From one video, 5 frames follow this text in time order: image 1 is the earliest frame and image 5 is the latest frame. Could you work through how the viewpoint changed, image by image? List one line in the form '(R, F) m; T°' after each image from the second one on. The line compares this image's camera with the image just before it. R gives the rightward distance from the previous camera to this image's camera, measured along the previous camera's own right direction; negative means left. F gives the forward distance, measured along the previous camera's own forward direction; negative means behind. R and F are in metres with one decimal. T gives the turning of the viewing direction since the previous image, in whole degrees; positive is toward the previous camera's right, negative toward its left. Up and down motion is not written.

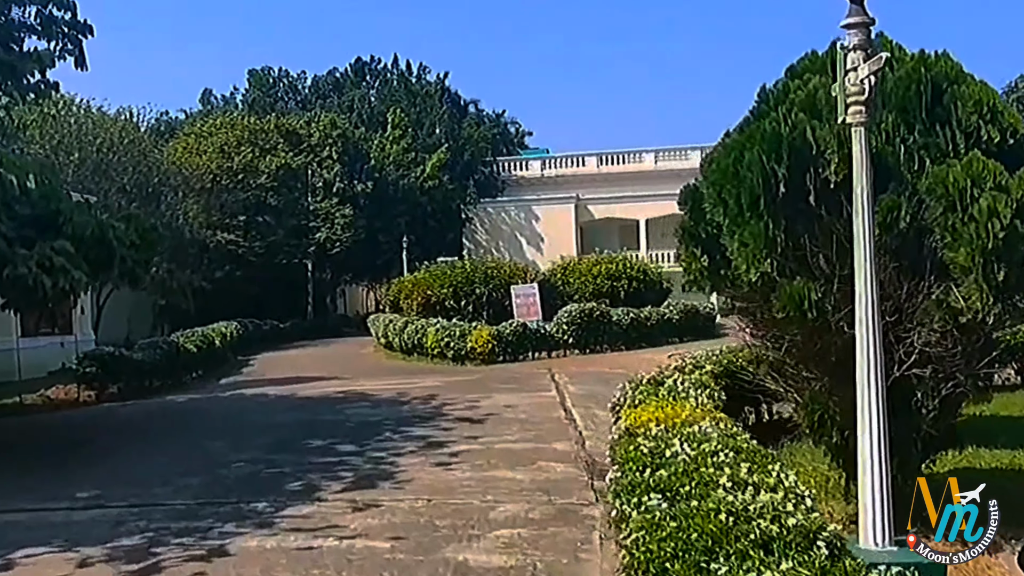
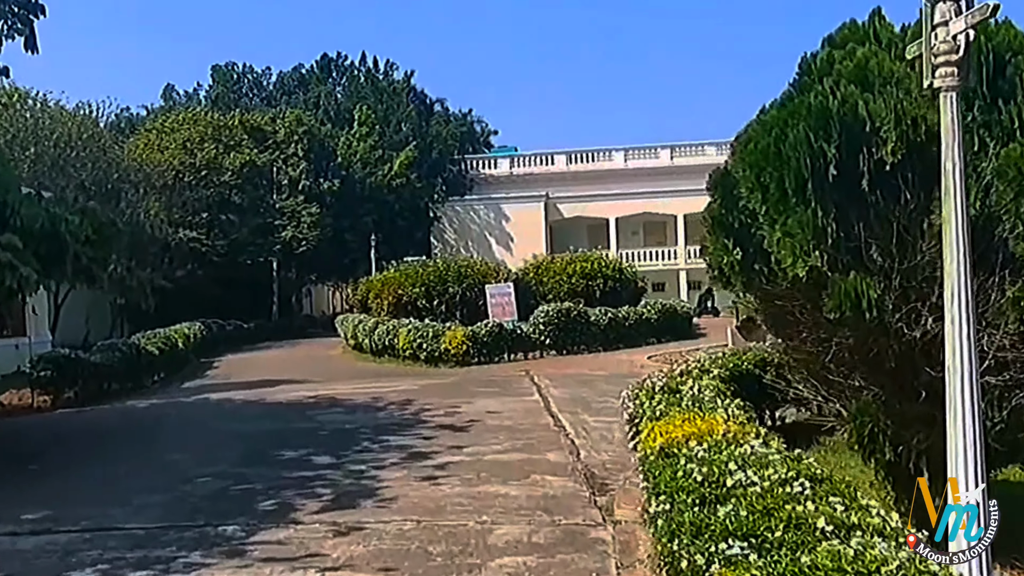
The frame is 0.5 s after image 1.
(-0.2, +0.7) m; +2°
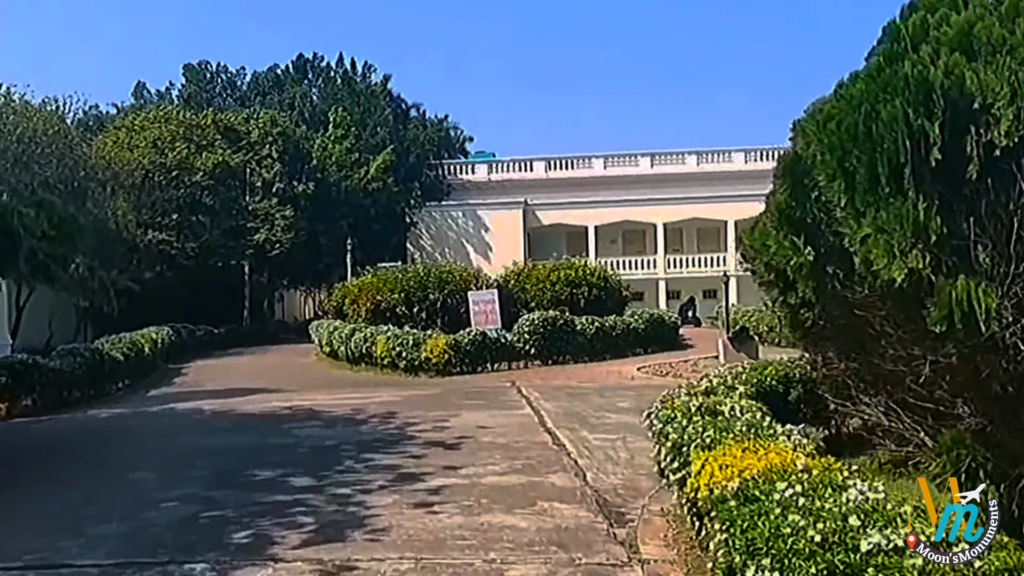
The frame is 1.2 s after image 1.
(-0.2, +0.9) m; +1°
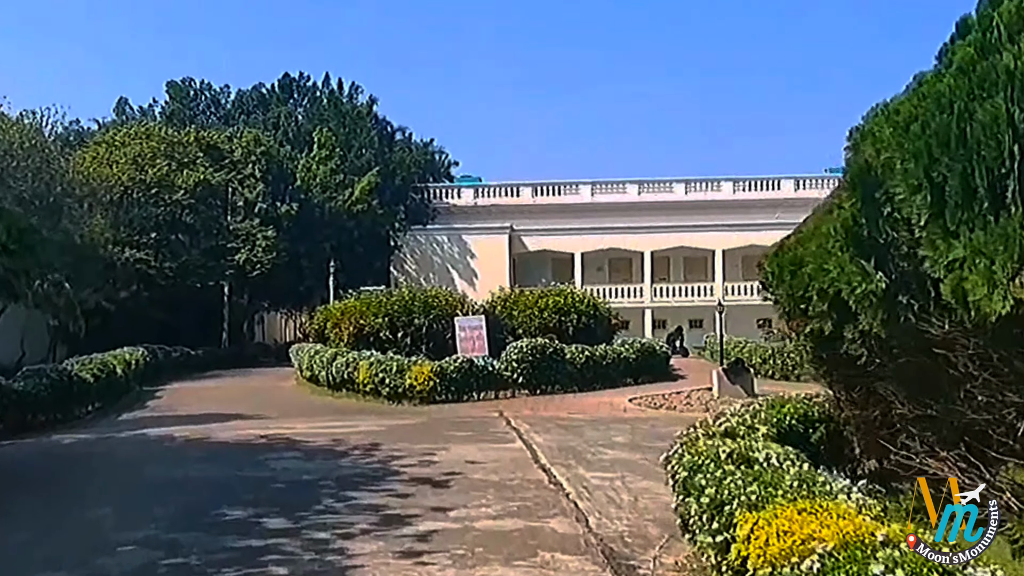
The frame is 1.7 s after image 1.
(-0.1, +0.7) m; +1°
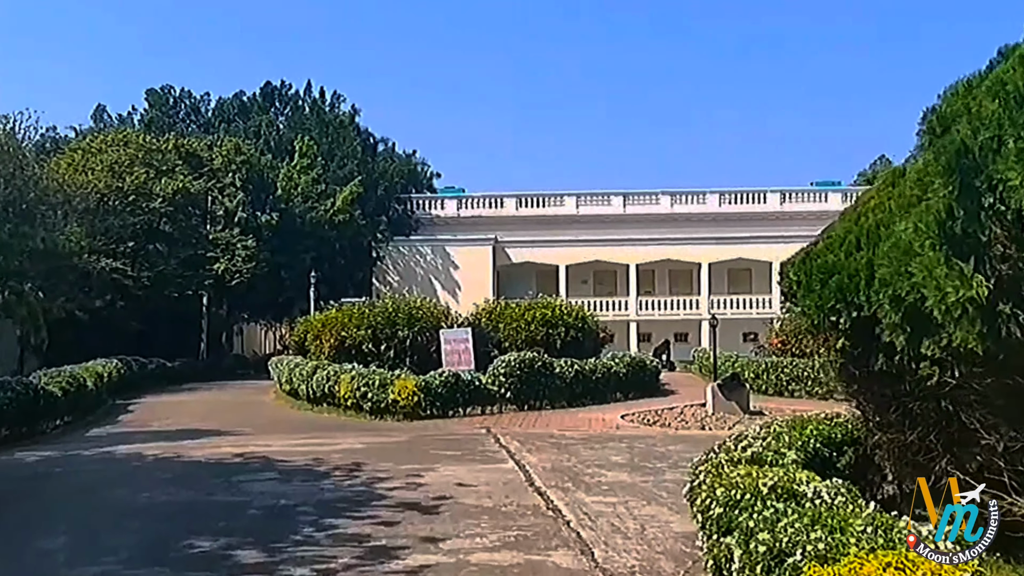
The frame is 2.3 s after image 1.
(-0.1, +0.7) m; +1°
